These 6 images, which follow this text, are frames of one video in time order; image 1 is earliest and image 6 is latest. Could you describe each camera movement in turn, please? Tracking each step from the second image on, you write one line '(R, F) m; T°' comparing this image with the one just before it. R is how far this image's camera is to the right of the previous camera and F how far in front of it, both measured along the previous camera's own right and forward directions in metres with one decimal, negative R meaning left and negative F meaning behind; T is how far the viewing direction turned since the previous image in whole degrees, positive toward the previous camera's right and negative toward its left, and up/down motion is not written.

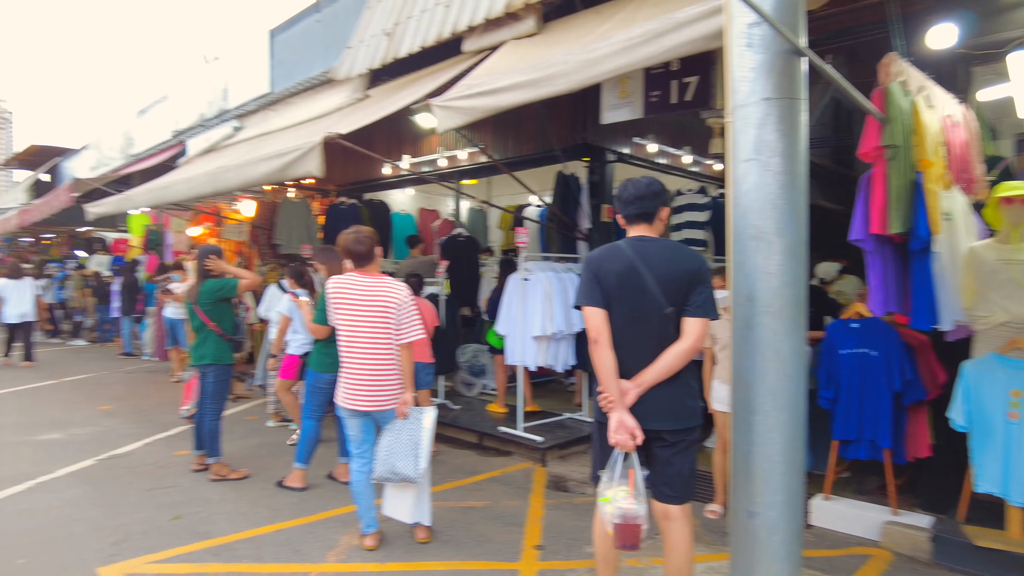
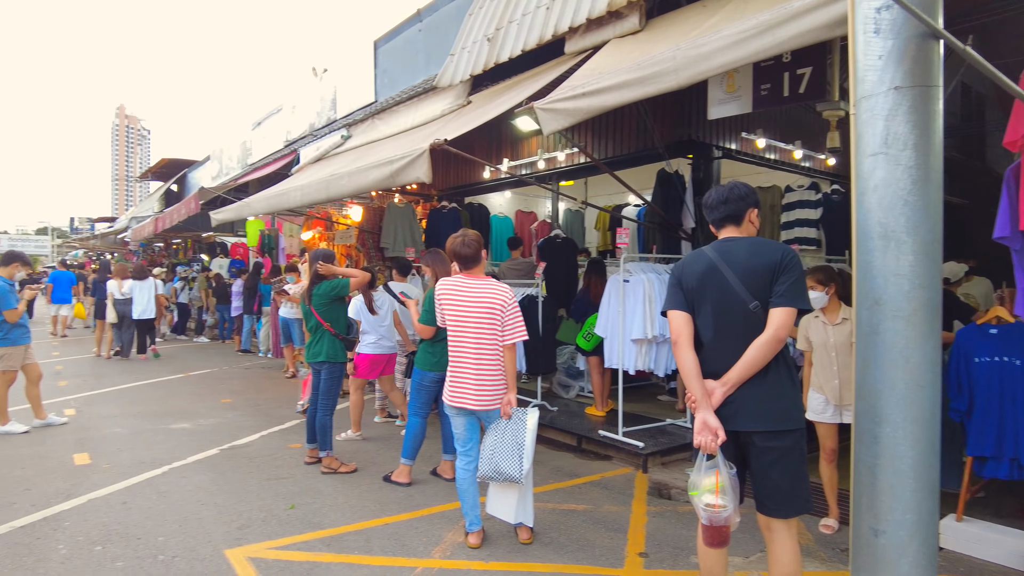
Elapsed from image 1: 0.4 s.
(0.0, 0.0) m; -8°
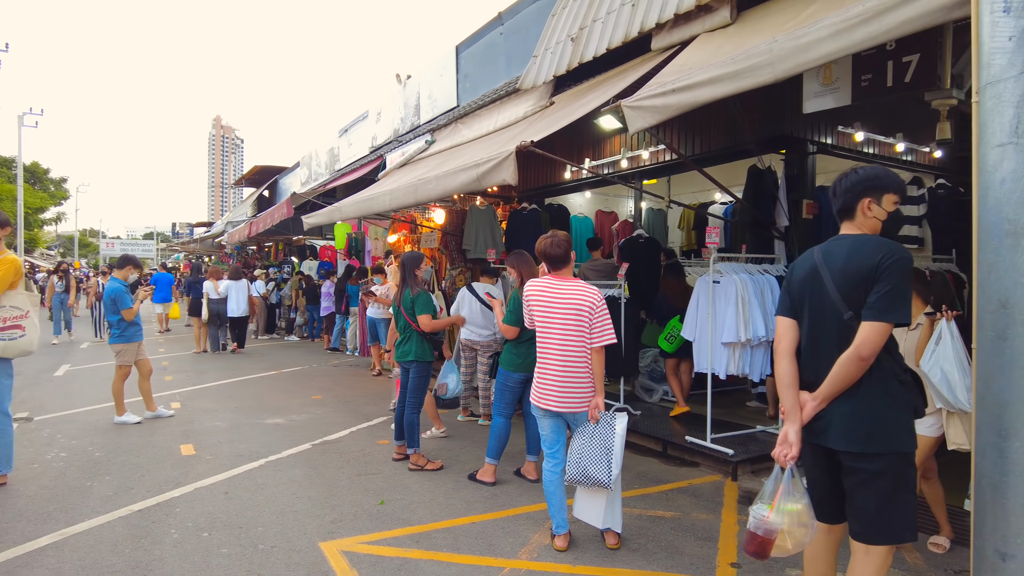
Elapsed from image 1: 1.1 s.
(-0.1, 0.0) m; -7°
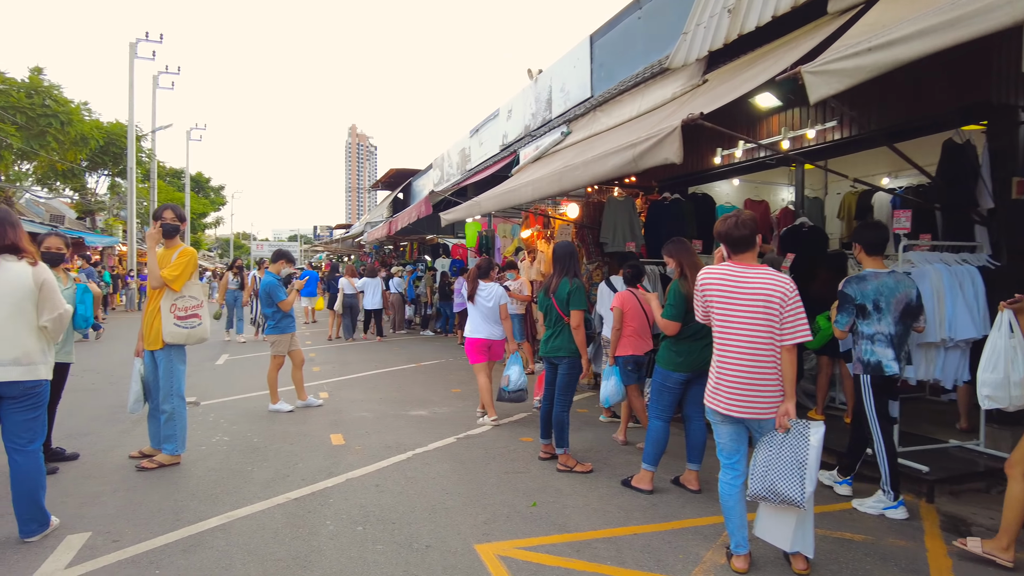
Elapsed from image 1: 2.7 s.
(-0.2, +0.3) m; -10°
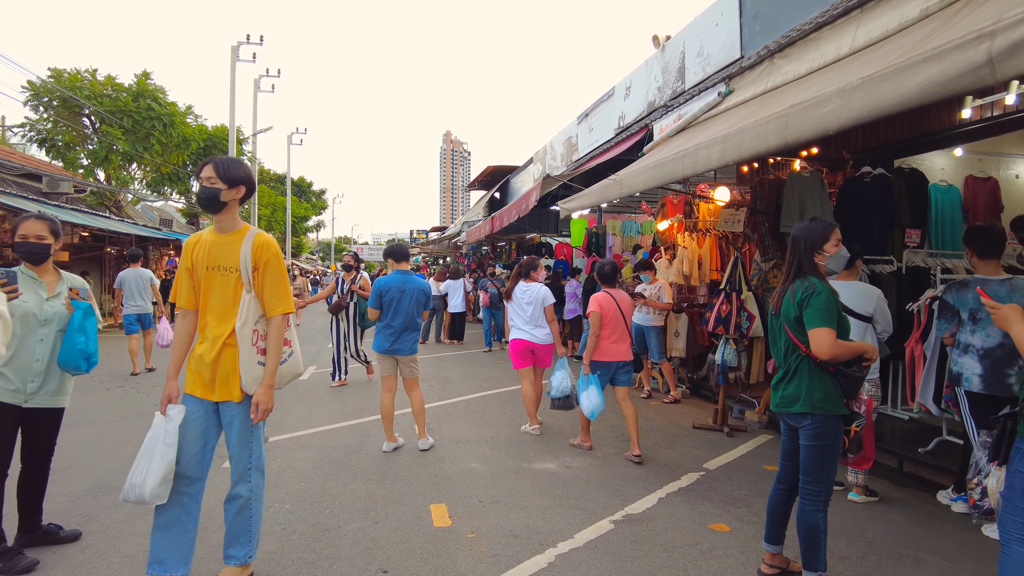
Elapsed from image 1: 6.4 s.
(-0.5, +1.8) m; -8°
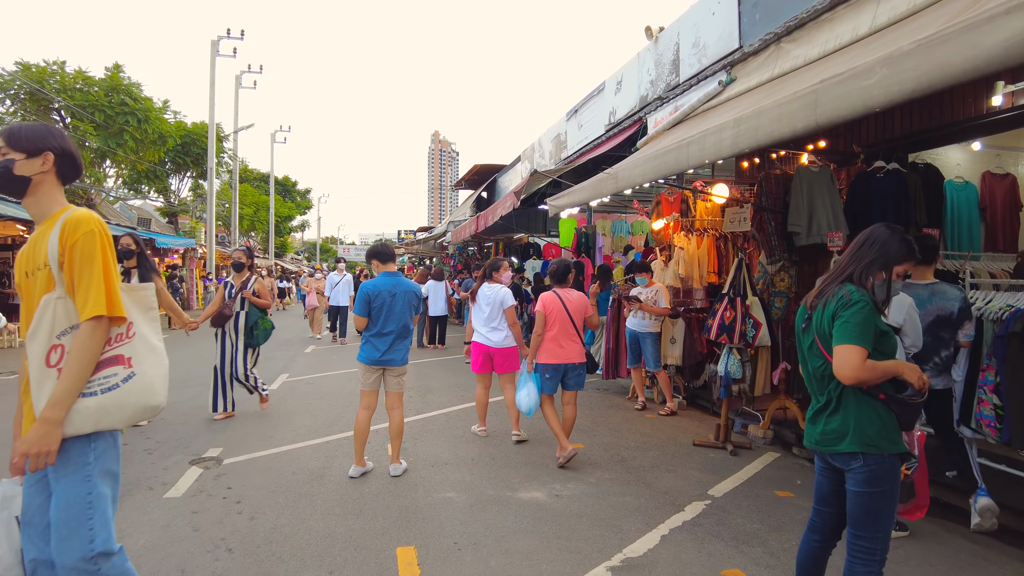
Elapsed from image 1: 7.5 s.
(0.0, +0.5) m; +1°
